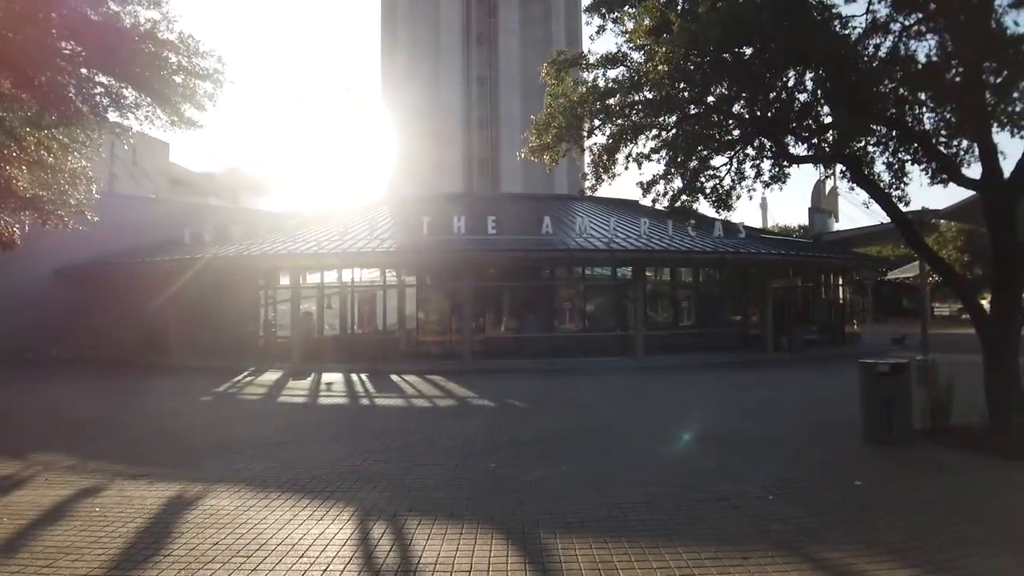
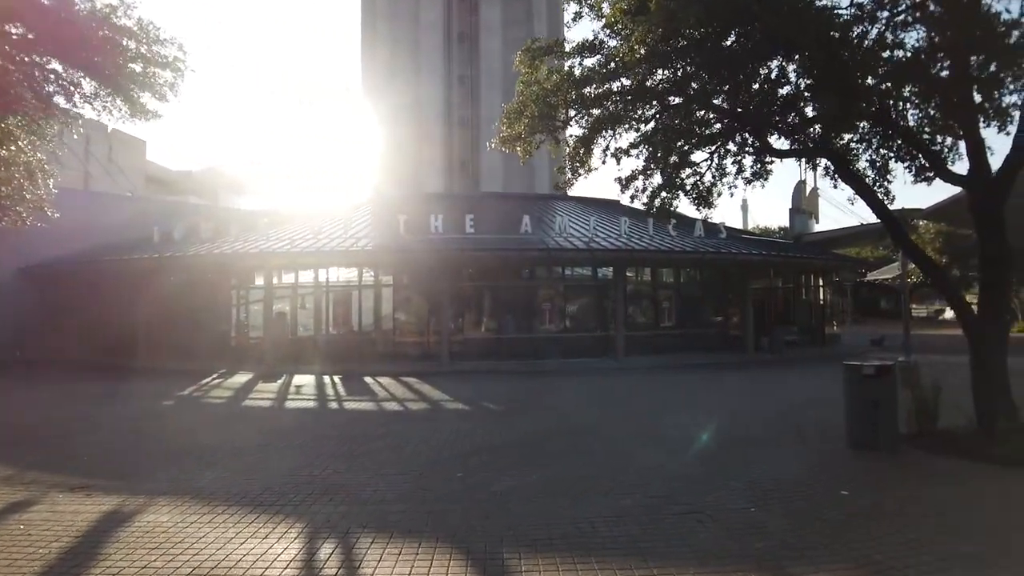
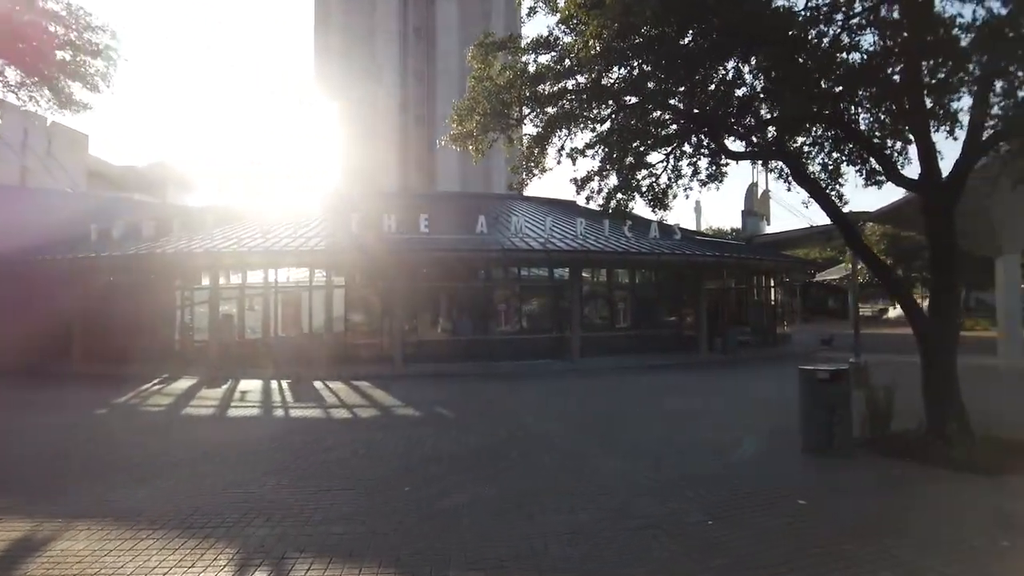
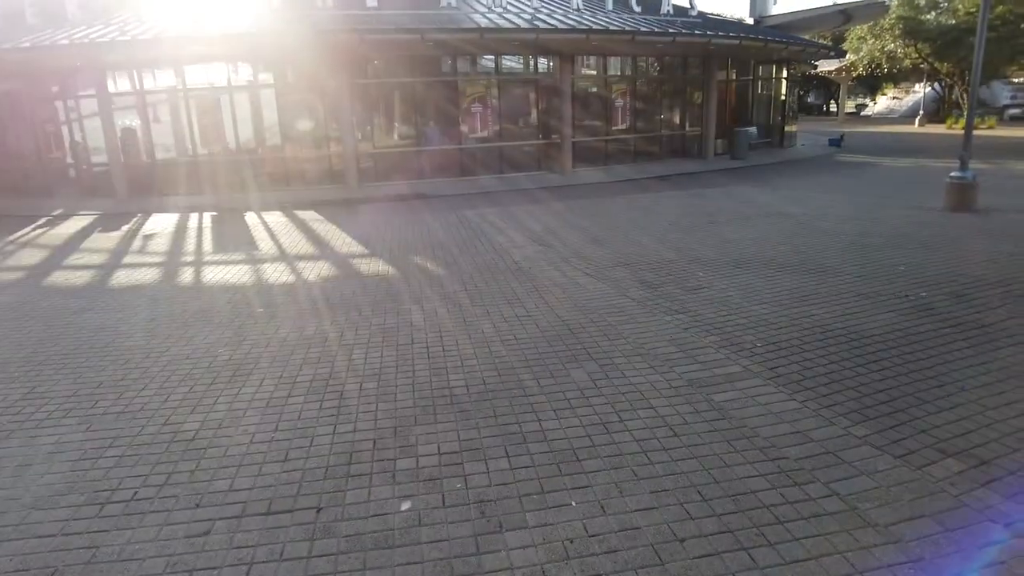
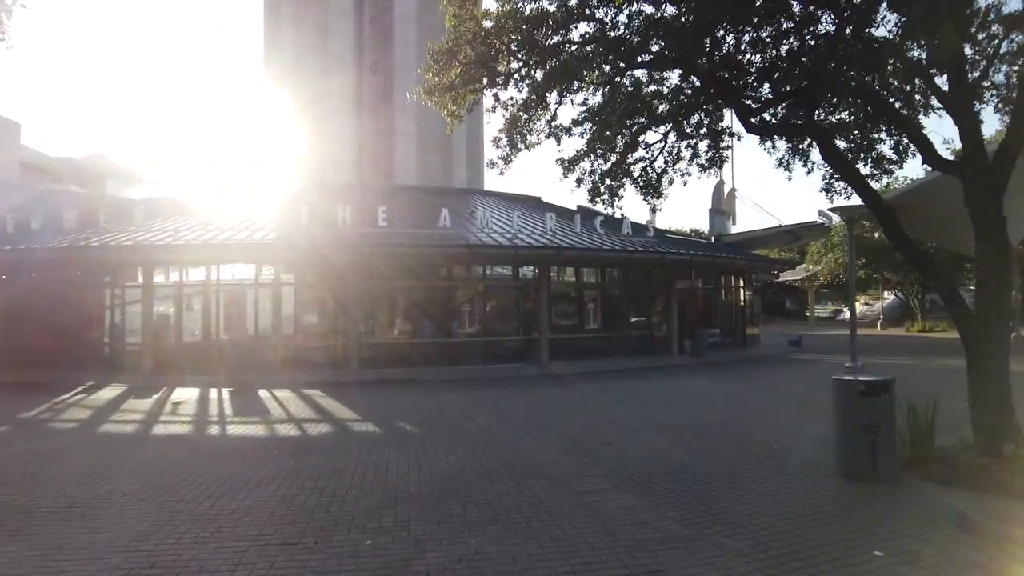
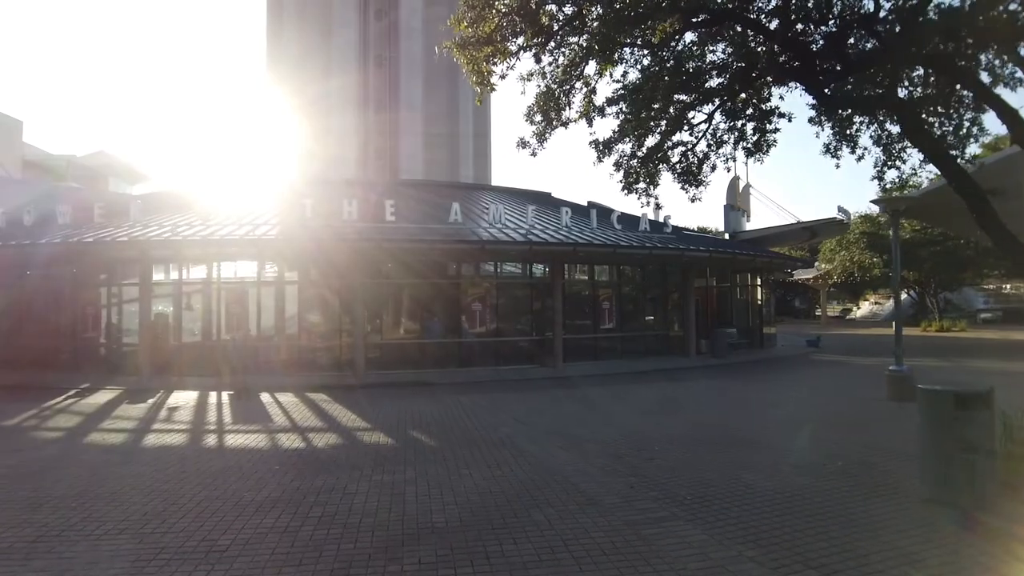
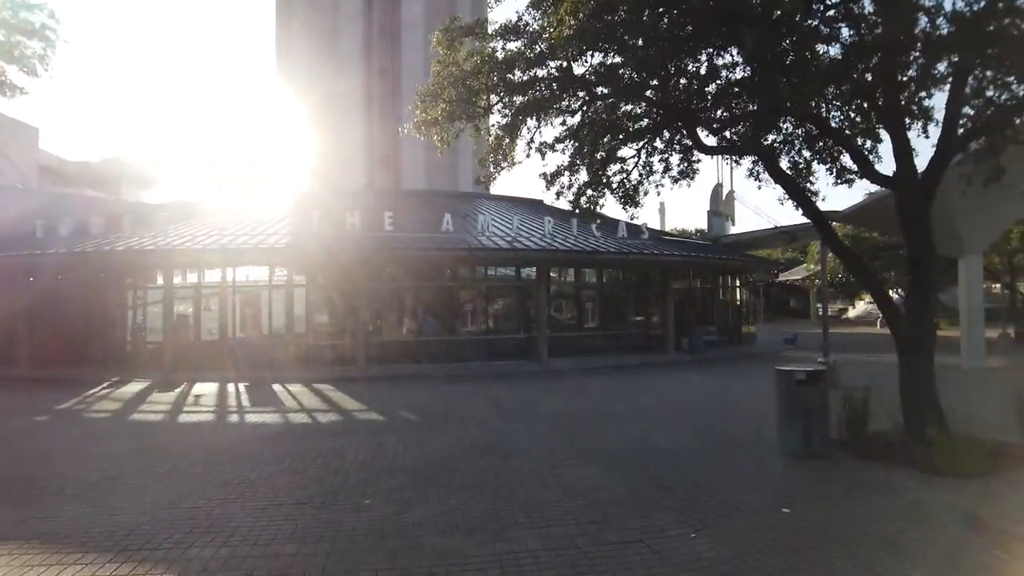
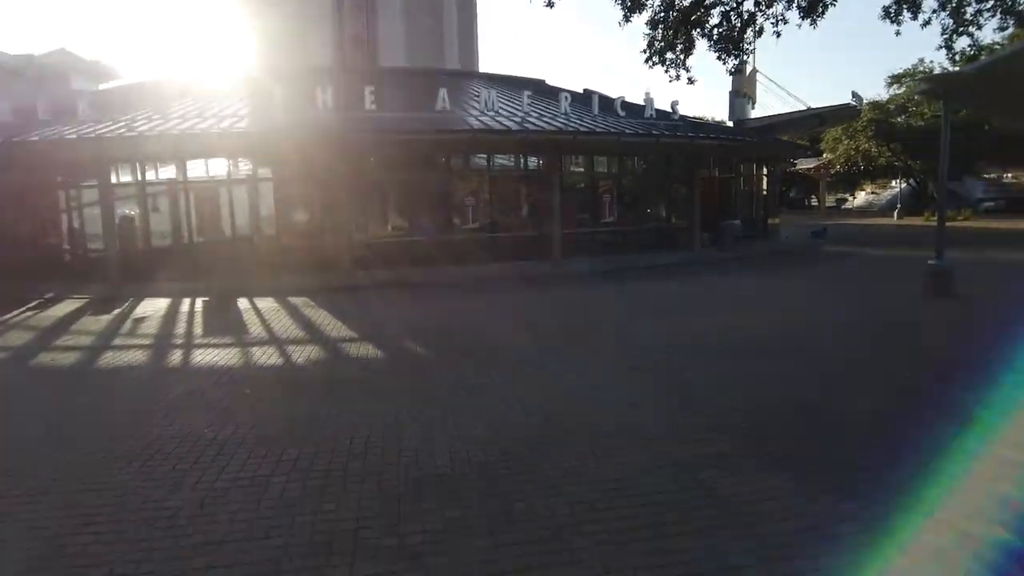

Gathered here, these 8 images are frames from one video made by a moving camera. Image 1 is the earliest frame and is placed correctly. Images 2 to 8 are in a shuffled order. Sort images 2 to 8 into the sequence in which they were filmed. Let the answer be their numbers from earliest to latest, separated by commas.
2, 3, 7, 5, 6, 8, 4
